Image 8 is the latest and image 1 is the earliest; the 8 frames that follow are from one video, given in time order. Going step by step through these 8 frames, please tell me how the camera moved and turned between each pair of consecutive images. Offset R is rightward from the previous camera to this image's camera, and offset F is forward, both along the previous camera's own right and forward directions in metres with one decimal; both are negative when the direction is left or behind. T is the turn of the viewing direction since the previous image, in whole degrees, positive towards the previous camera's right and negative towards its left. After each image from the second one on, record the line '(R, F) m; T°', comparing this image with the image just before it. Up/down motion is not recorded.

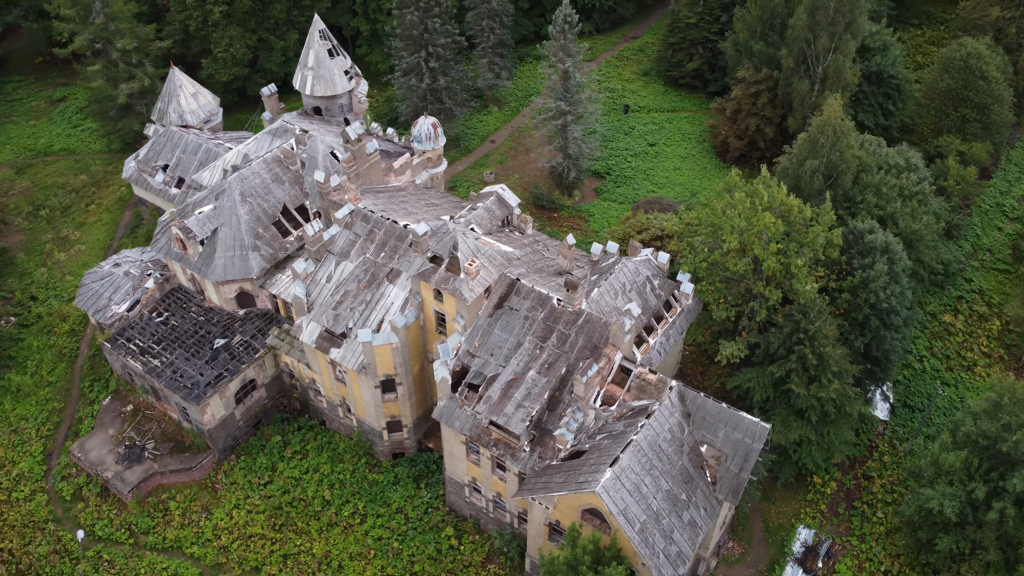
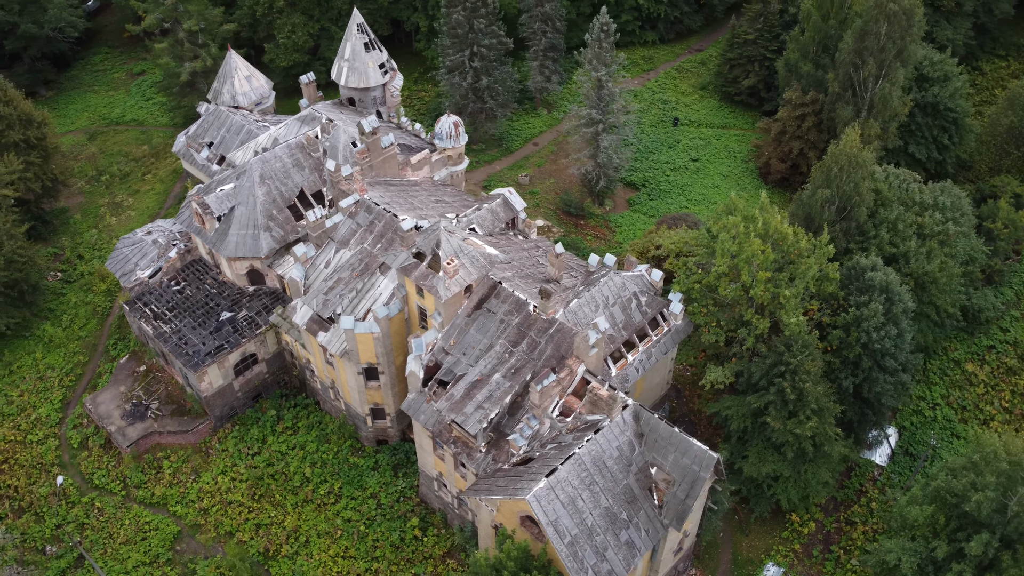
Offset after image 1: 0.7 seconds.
(+5.1, -0.1) m; -6°
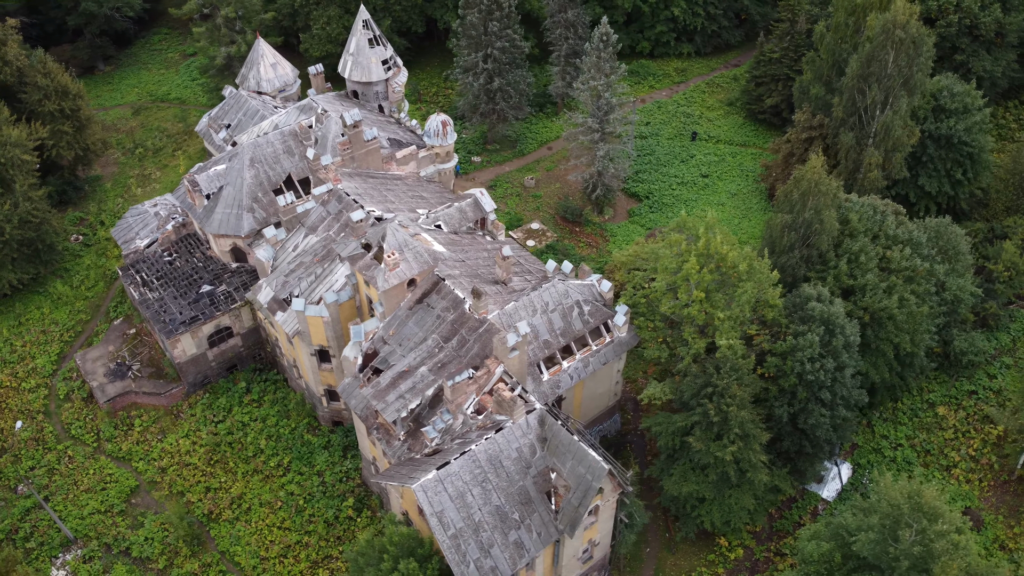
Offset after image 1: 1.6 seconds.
(+6.8, -0.6) m; -6°
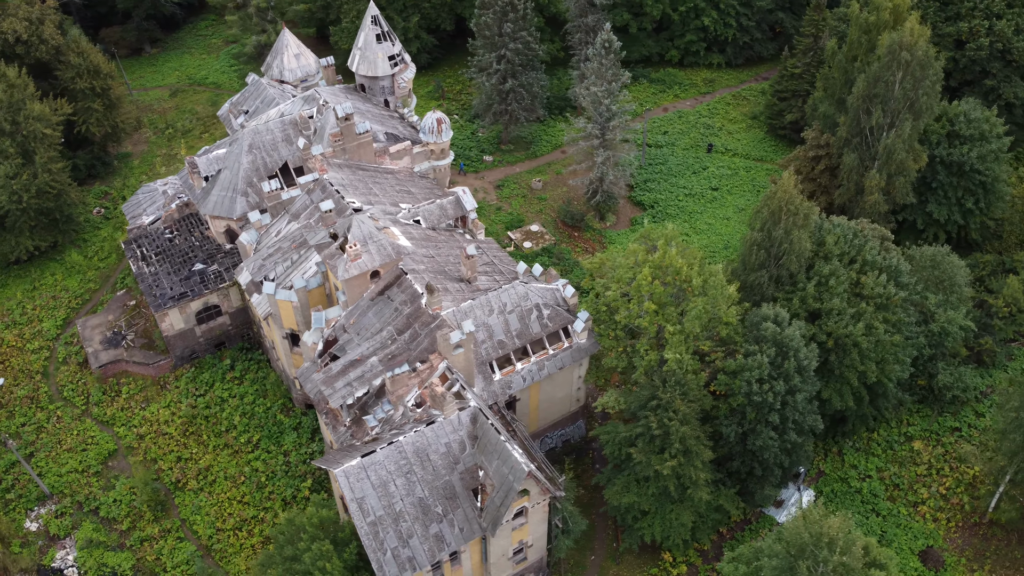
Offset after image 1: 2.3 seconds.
(+5.2, -0.3) m; -4°
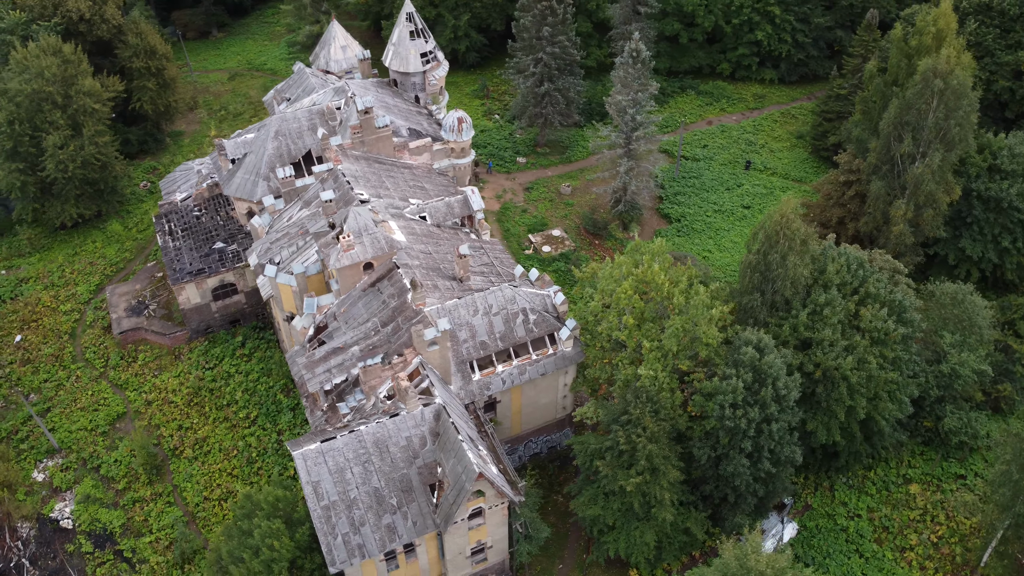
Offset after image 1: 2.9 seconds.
(+4.3, 0.0) m; -5°
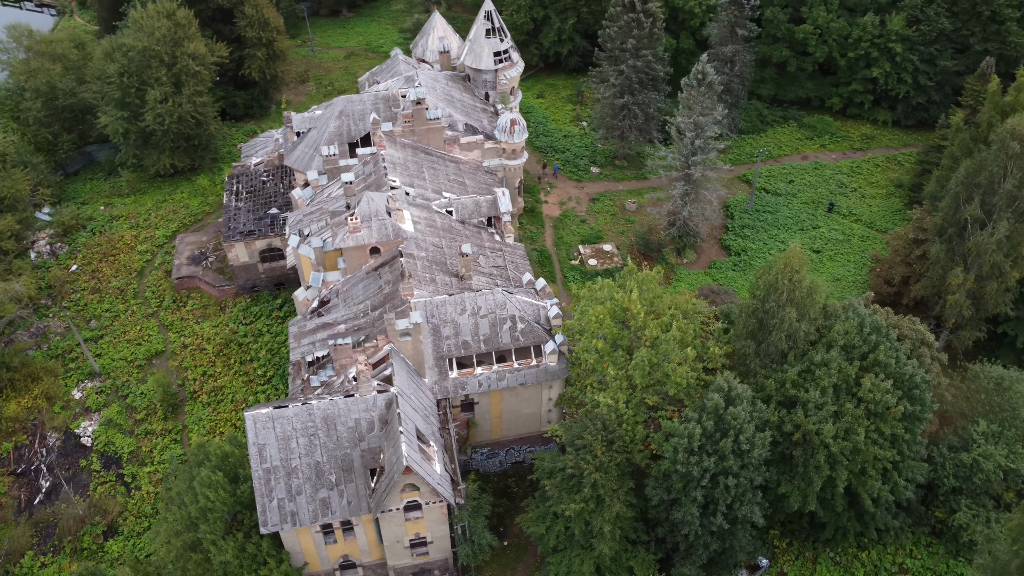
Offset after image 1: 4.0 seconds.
(+7.5, +0.7) m; -10°
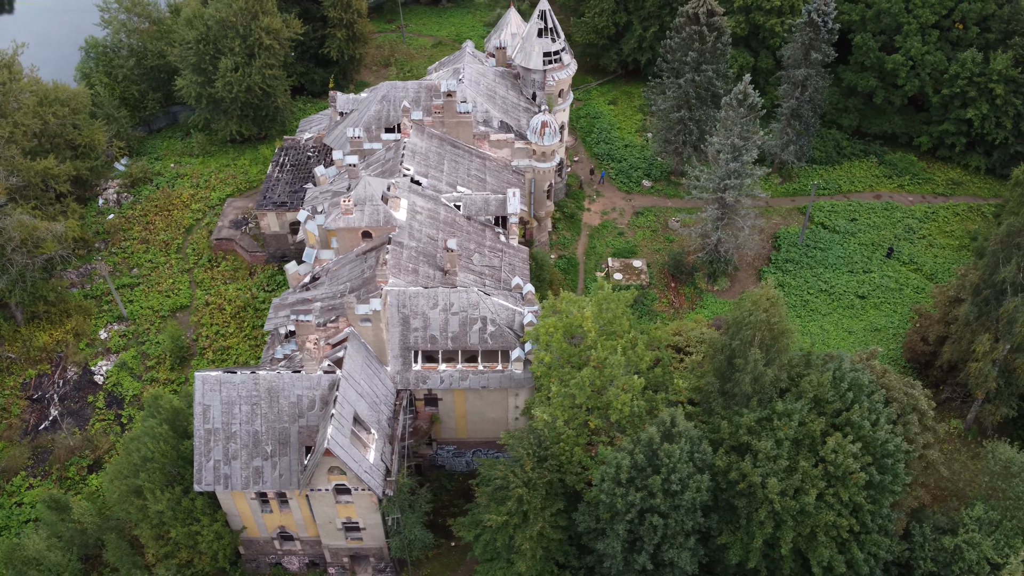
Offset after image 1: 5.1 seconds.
(+7.2, +1.3) m; -9°
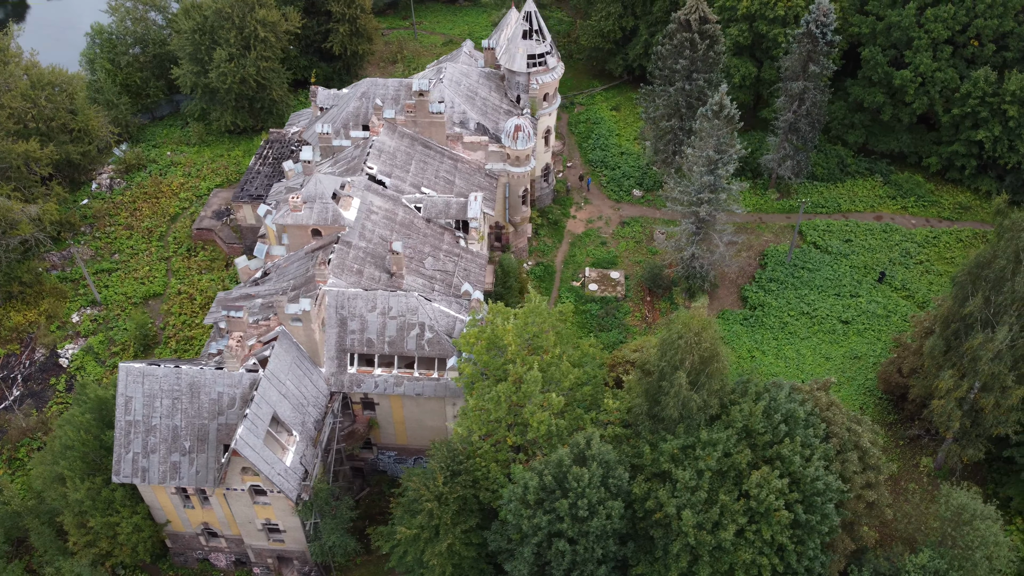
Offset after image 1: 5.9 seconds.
(+5.1, +1.2) m; -3°
